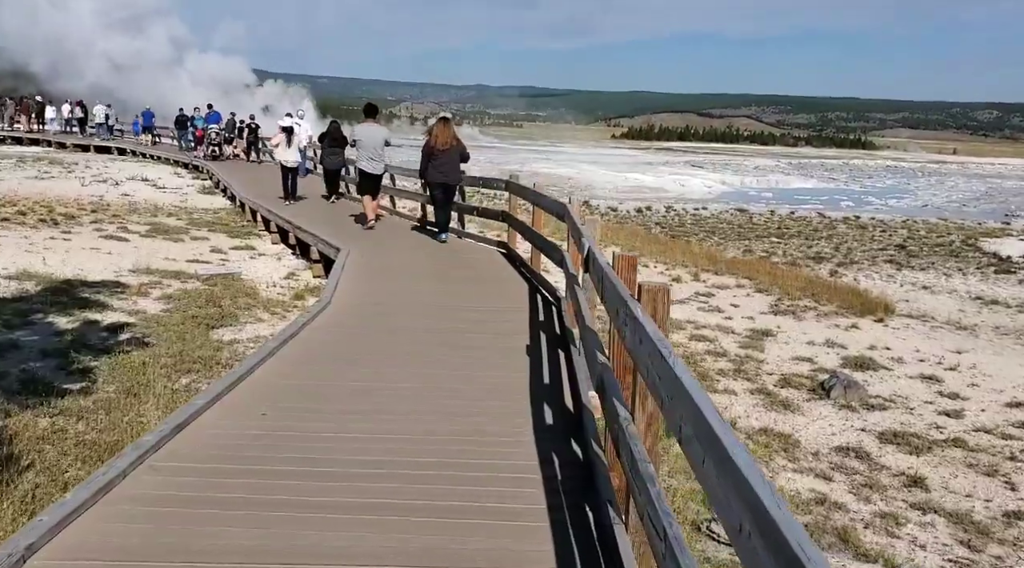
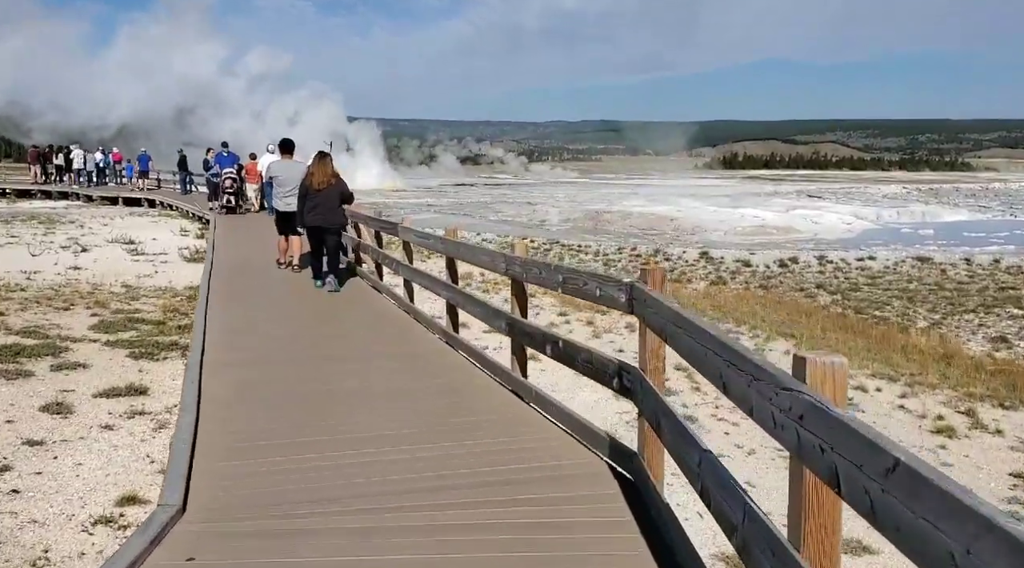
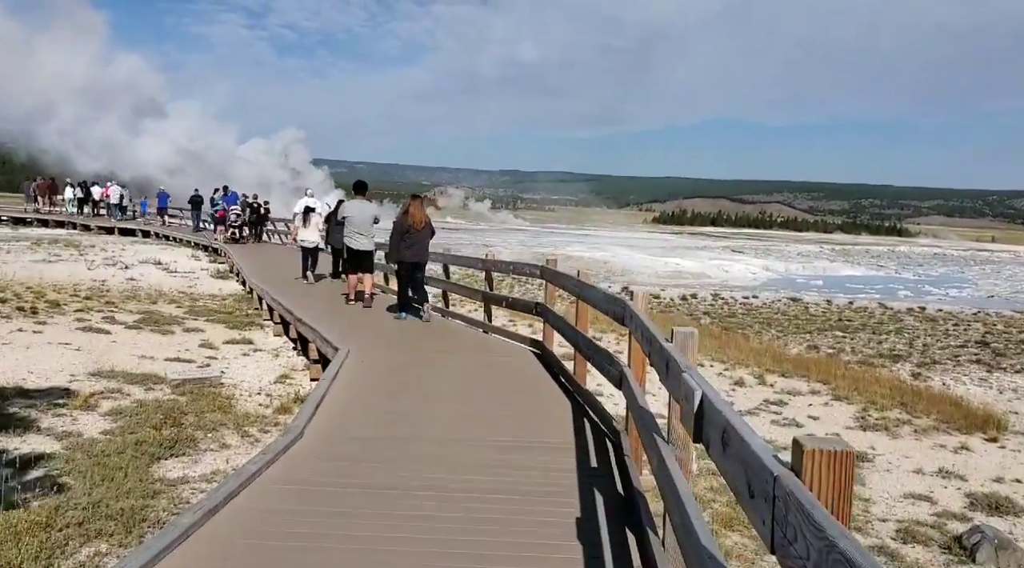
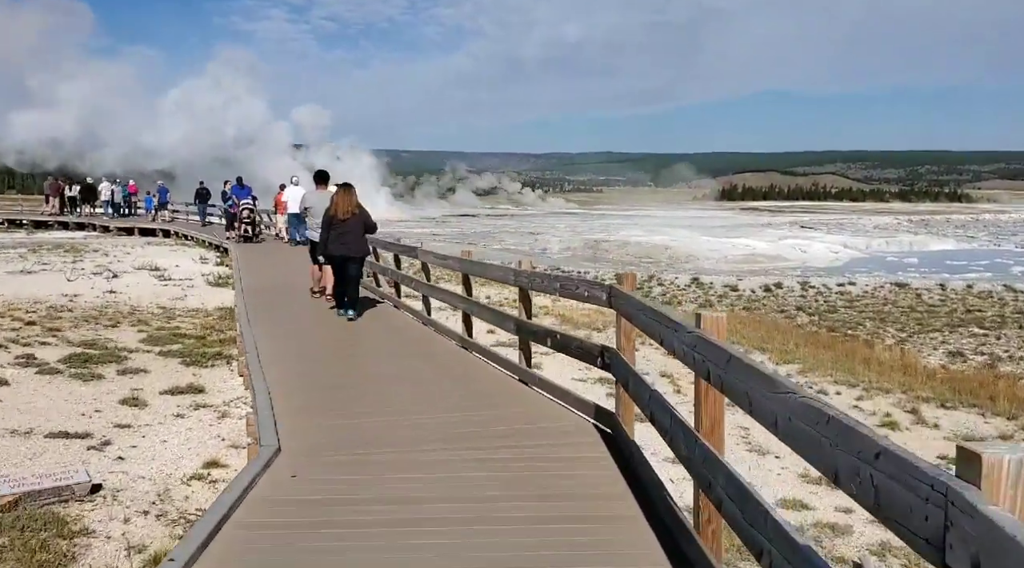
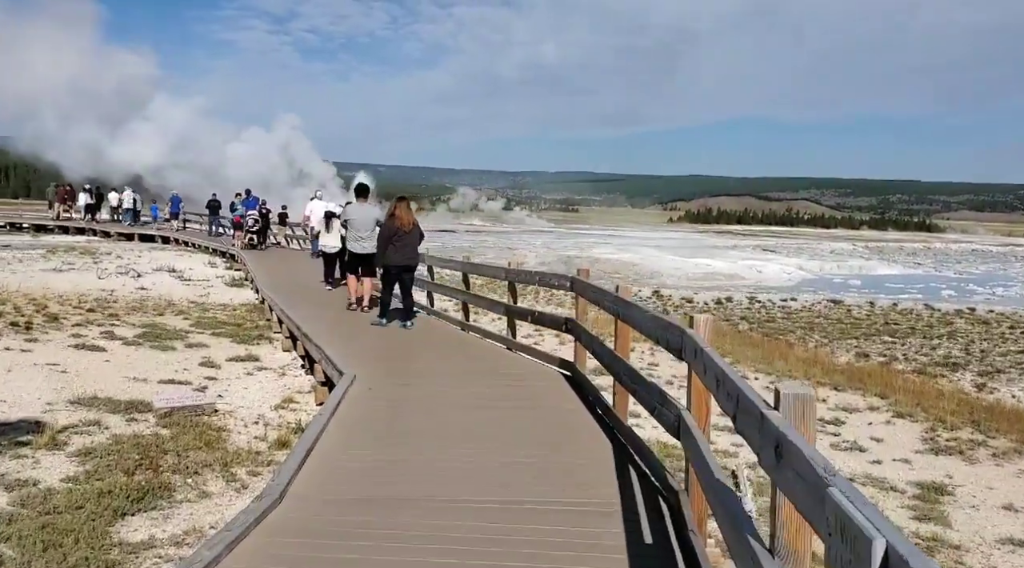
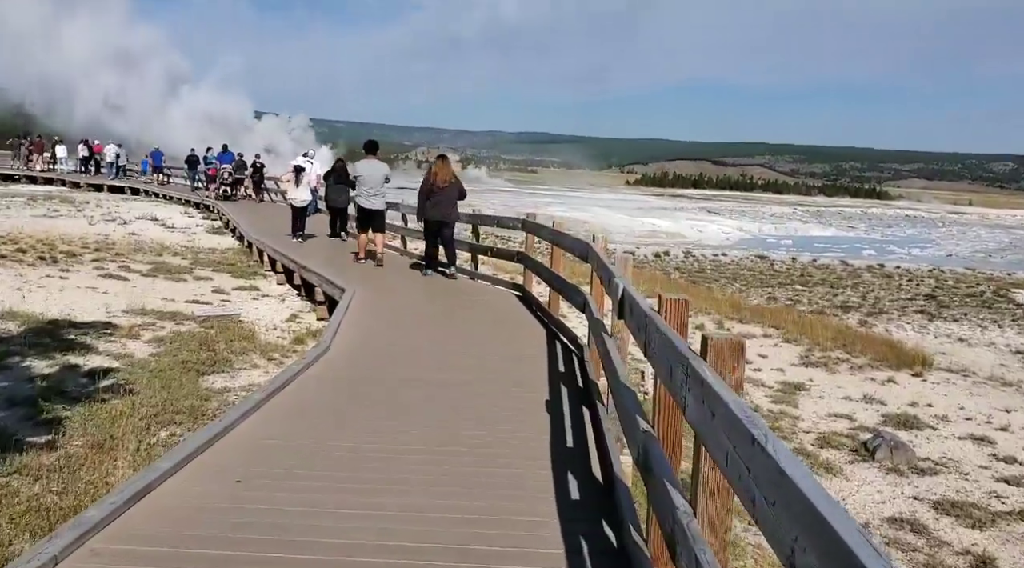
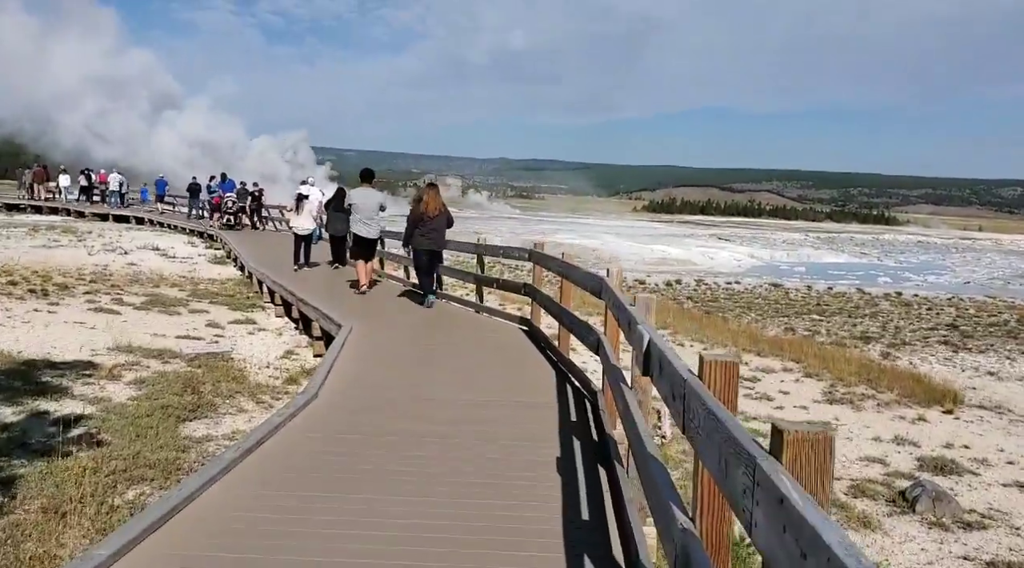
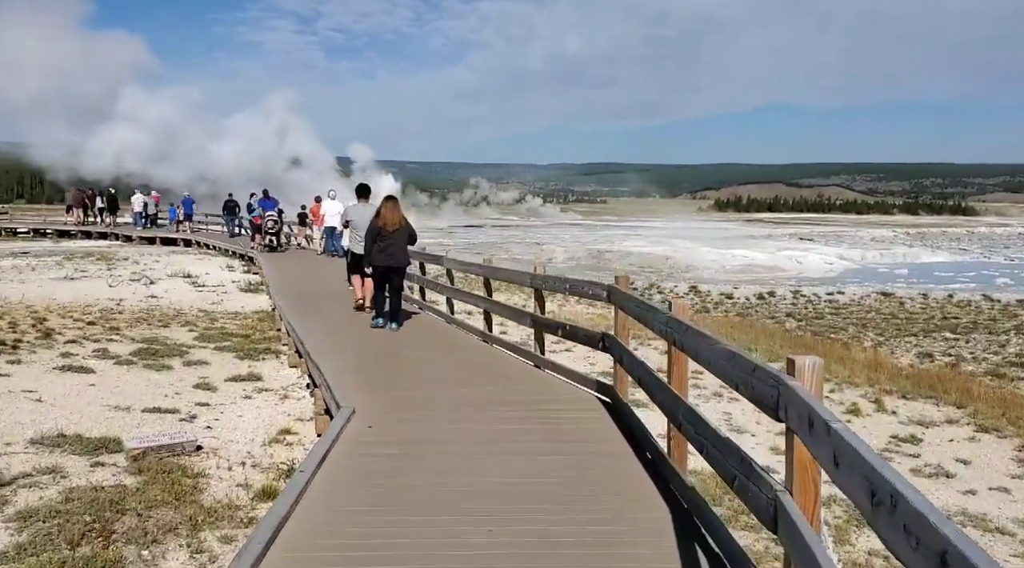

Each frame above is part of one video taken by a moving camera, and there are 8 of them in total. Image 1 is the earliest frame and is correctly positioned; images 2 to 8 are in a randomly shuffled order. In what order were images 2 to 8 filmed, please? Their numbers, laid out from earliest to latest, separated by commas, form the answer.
6, 7, 3, 5, 8, 4, 2
